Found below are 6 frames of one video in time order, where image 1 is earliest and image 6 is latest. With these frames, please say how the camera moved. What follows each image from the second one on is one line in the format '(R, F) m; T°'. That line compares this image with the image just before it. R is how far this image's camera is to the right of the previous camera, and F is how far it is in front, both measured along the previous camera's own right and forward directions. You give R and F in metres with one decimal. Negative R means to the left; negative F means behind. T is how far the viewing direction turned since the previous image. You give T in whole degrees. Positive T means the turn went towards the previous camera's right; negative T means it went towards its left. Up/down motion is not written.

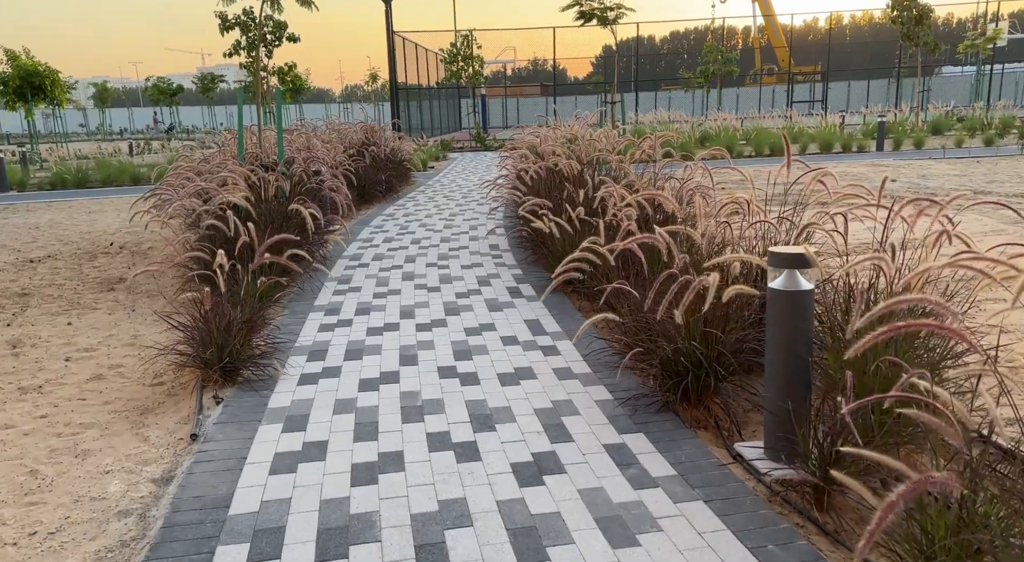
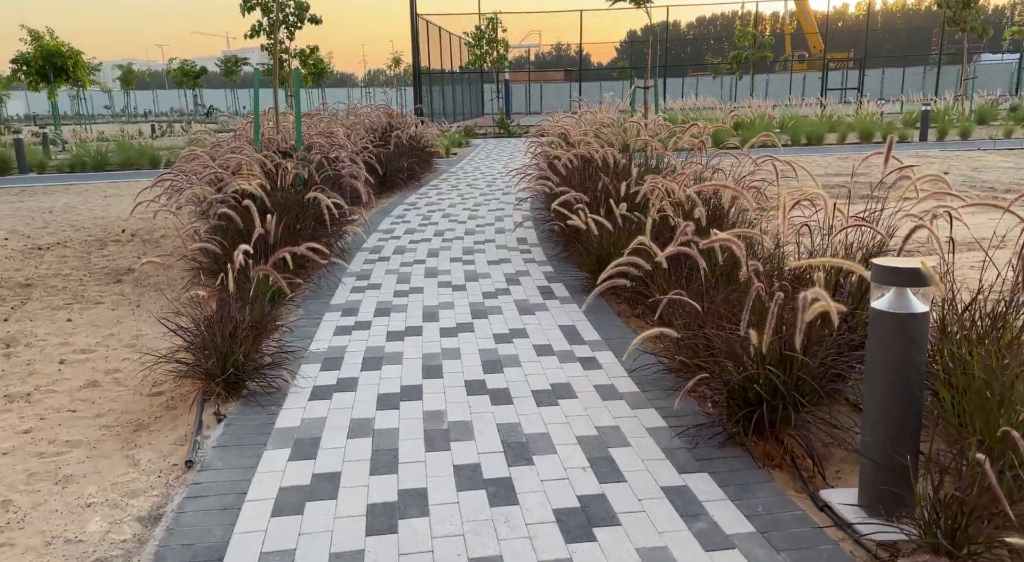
(-0.1, +0.4) m; -2°
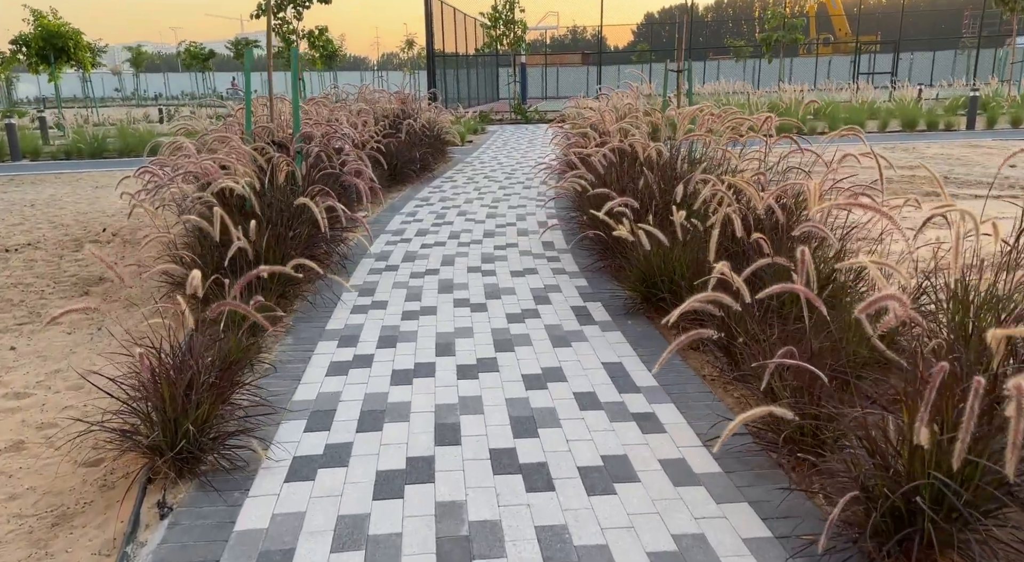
(-0.1, +0.8) m; -1°
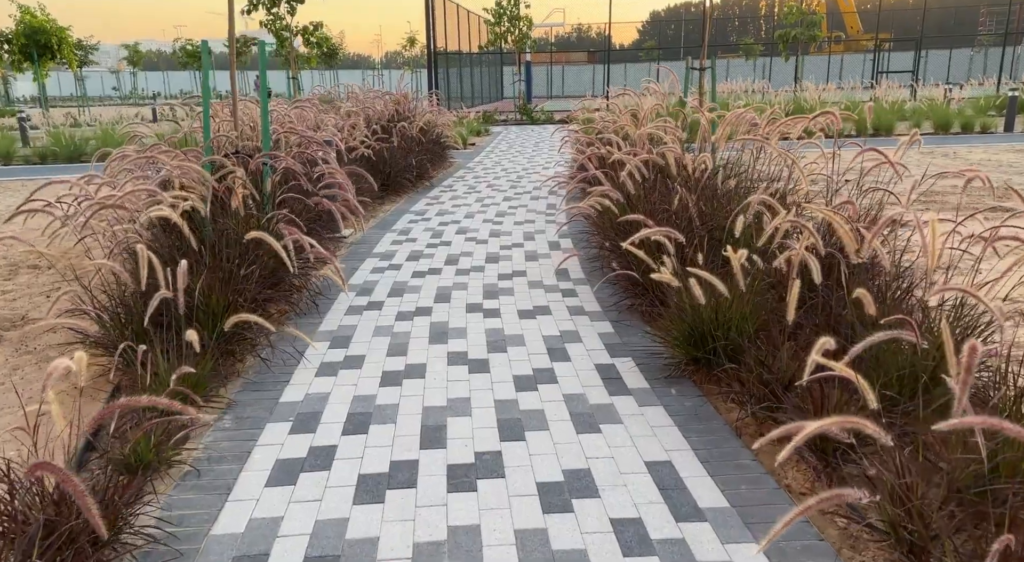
(0.0, +0.9) m; 0°
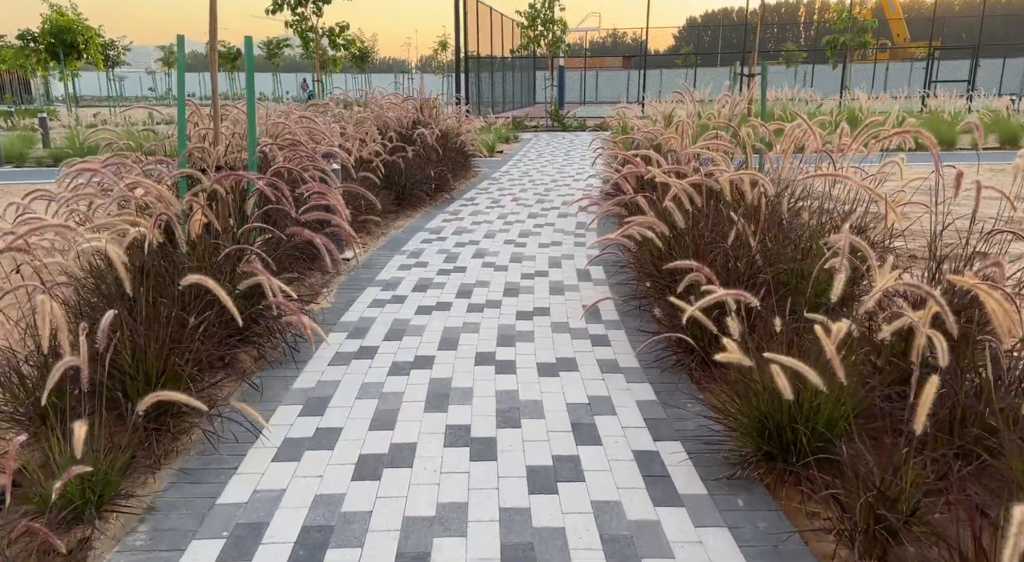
(0.0, +0.8) m; -2°
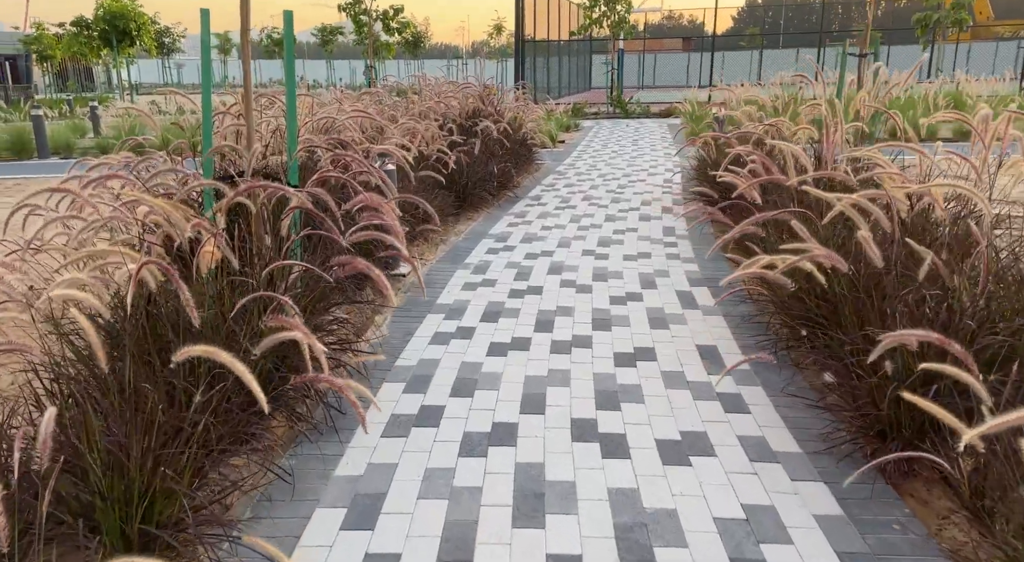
(-0.2, +0.9) m; -4°
